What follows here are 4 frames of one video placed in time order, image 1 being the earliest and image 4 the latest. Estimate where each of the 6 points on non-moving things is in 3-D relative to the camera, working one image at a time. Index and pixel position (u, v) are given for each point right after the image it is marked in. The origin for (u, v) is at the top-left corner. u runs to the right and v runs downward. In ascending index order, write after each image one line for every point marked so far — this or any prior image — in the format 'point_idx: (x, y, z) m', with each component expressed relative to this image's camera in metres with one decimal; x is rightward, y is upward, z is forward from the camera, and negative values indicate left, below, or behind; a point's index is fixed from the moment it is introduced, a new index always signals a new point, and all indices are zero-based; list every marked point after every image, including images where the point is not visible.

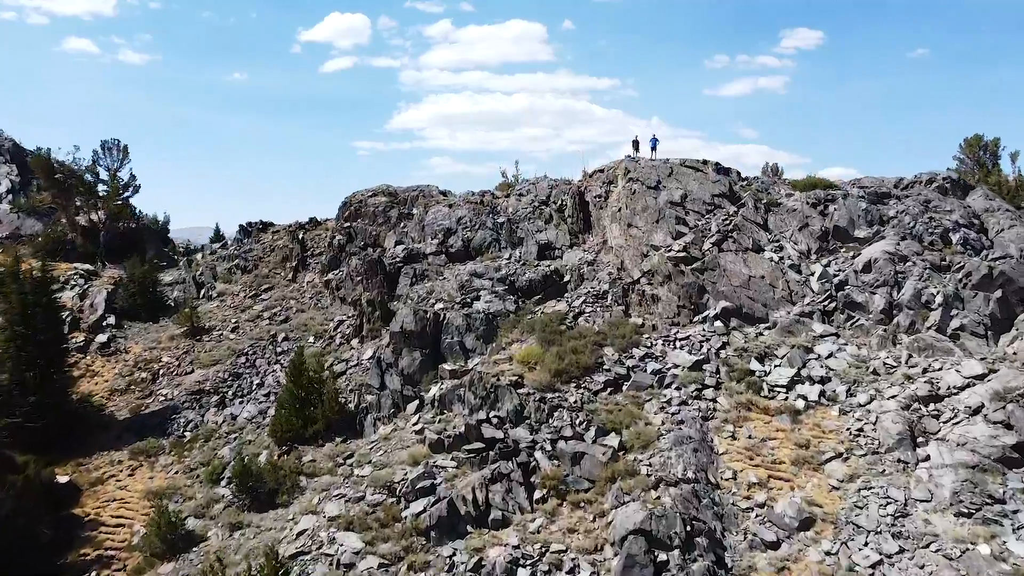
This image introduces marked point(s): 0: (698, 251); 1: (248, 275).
0: (+3.6, +0.7, +11.5) m
1: (-6.8, +0.3, +15.3) m
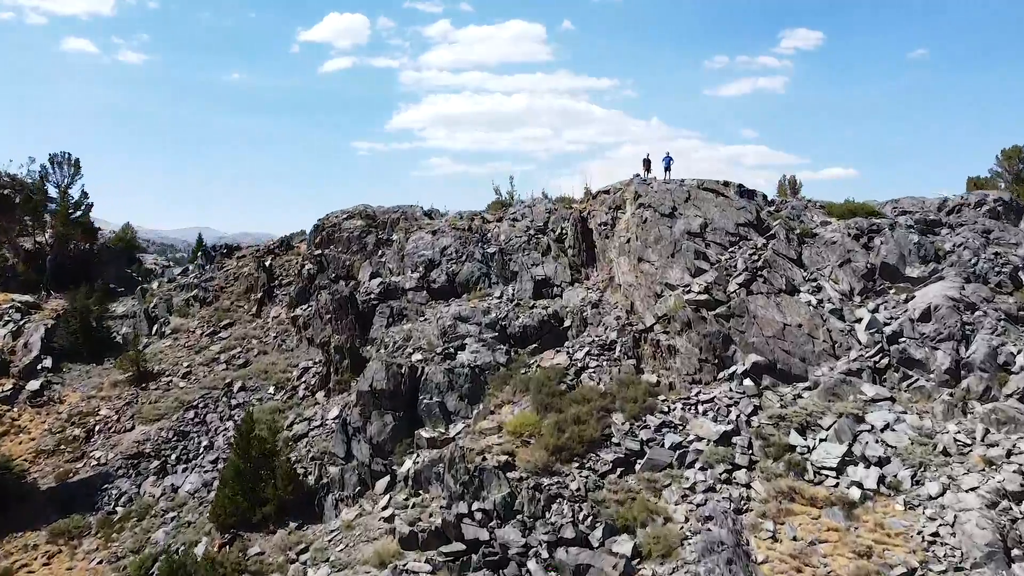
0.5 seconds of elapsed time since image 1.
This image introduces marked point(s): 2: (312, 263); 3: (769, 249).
0: (+3.4, -0.1, +9.7) m
1: (-6.9, -0.5, +13.6) m
2: (-4.5, +0.6, +13.3) m
3: (+4.4, +0.7, +10.2) m
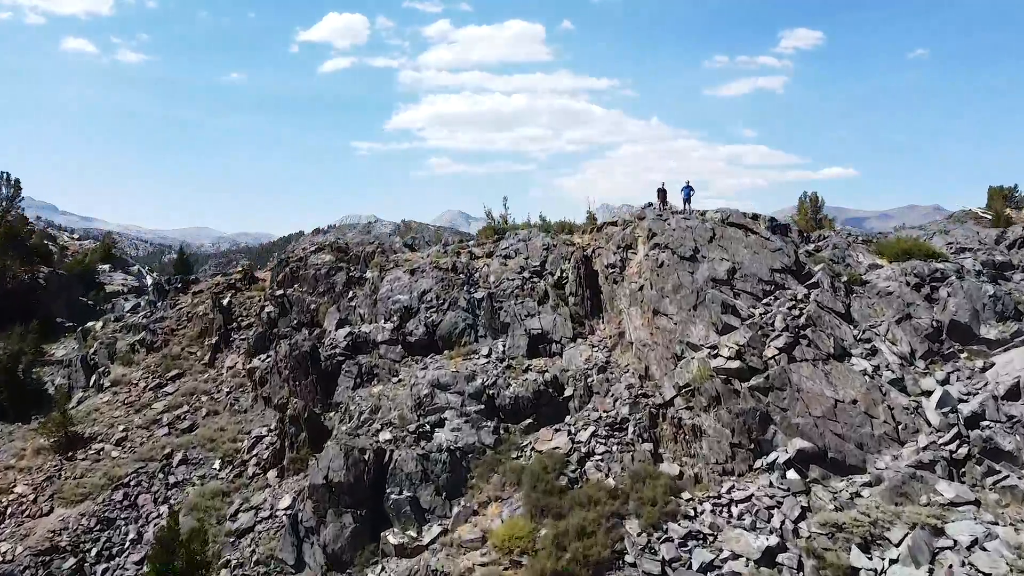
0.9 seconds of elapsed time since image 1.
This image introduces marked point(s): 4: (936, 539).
0: (+3.3, -0.9, +8.0) m
1: (-7.1, -1.3, +11.8) m
2: (-4.6, -0.3, +11.6) m
3: (+4.3, -0.2, +8.5) m
4: (+4.5, -2.8, +6.4) m
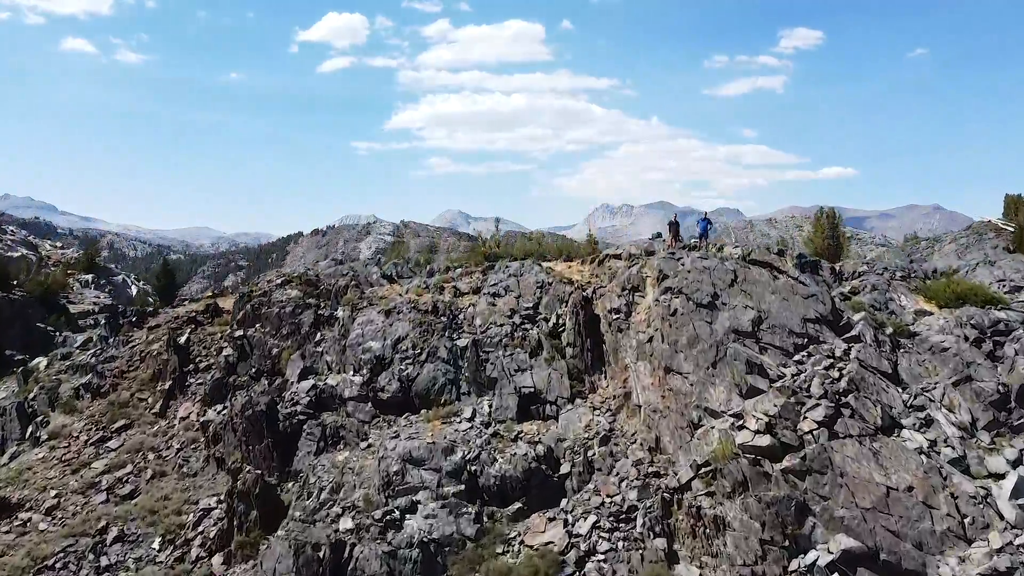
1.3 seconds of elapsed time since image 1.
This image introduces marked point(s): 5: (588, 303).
0: (+3.1, -1.6, +6.7) m
1: (-7.3, -2.0, +10.5) m
2: (-4.8, -1.0, +10.3) m
3: (+4.1, -0.9, +7.2) m
4: (+4.4, -3.4, +5.1) m
5: (+1.0, -0.2, +8.6) m
